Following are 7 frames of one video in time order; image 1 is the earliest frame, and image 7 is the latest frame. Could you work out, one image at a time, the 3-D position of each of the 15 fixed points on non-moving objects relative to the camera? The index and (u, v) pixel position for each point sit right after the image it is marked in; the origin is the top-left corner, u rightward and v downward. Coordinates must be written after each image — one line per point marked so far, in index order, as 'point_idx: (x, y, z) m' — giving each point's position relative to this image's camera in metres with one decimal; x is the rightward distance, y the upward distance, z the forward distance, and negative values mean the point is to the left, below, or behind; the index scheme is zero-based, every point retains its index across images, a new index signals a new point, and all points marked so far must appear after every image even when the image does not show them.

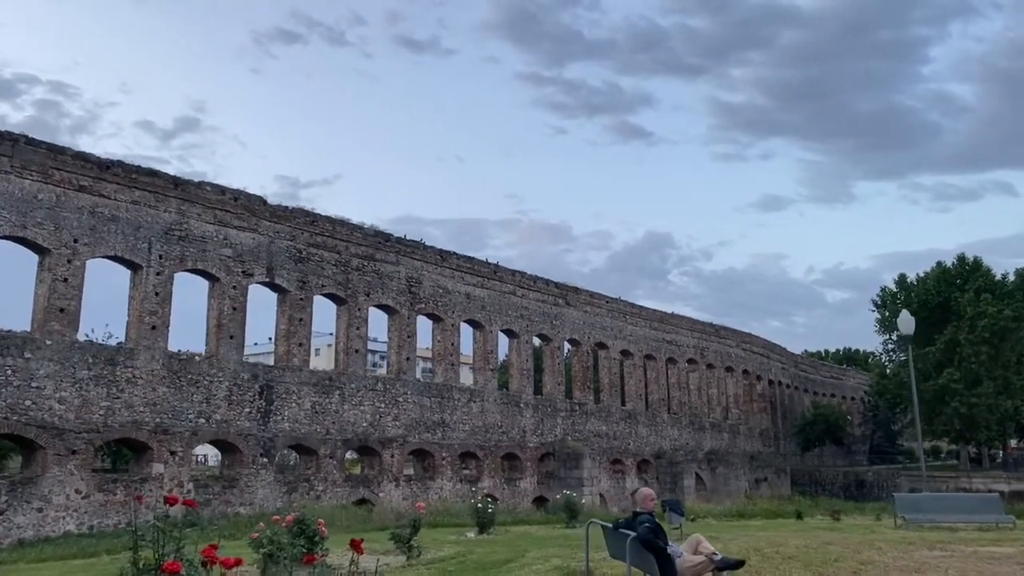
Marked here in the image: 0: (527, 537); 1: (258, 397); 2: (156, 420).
0: (+0.2, -4.3, +13.9) m
1: (-6.2, -2.7, +19.3) m
2: (-7.7, -2.9, +17.3) m
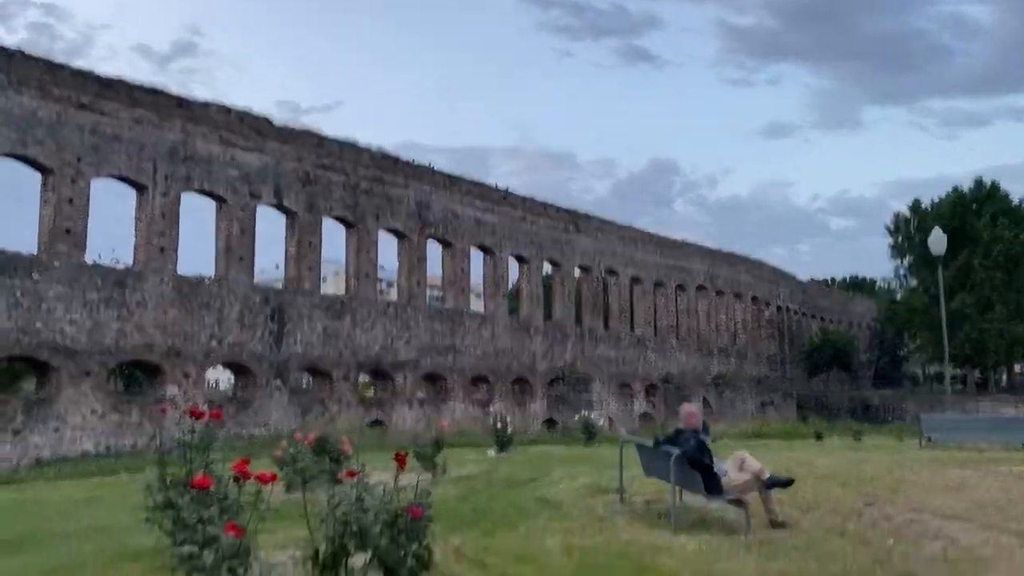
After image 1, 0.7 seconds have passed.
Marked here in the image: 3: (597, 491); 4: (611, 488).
0: (+0.6, -2.9, +13.8) m
1: (-5.8, -0.8, +19.0) m
2: (-7.3, -1.2, +17.0) m
3: (+0.9, -2.2, +8.8) m
4: (+1.1, -2.2, +9.0) m
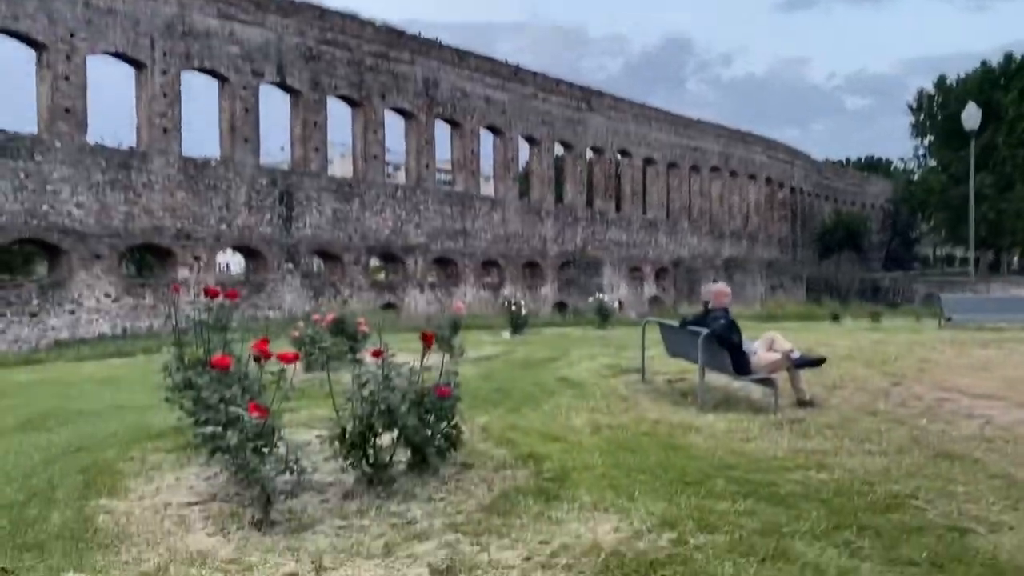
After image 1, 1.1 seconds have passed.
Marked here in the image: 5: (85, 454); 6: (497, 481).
0: (+0.9, -0.9, +13.8) m
1: (-5.5, +2.0, +18.7) m
2: (-7.0, +1.3, +16.8) m
3: (+1.1, -0.9, +8.7) m
4: (+1.3, -0.9, +8.9) m
5: (-2.8, -1.1, +5.3) m
6: (-0.1, -1.1, +4.5) m
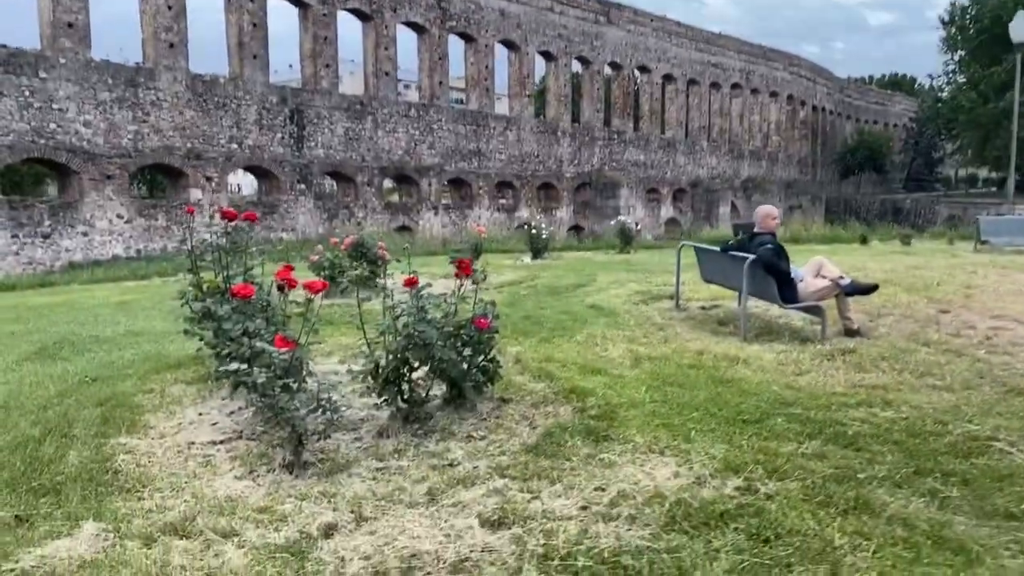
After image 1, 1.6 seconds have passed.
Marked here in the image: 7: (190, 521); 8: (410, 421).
0: (+1.2, +0.4, +13.4) m
1: (-5.0, +3.7, +18.1) m
2: (-6.6, +2.9, +16.3) m
3: (+1.4, -0.1, +8.4) m
4: (+1.6, -0.1, +8.5) m
5: (-2.5, -0.6, +5.0) m
6: (+0.1, -0.7, +4.2) m
7: (-1.1, -0.8, +2.9) m
8: (-0.5, -0.7, +4.0) m
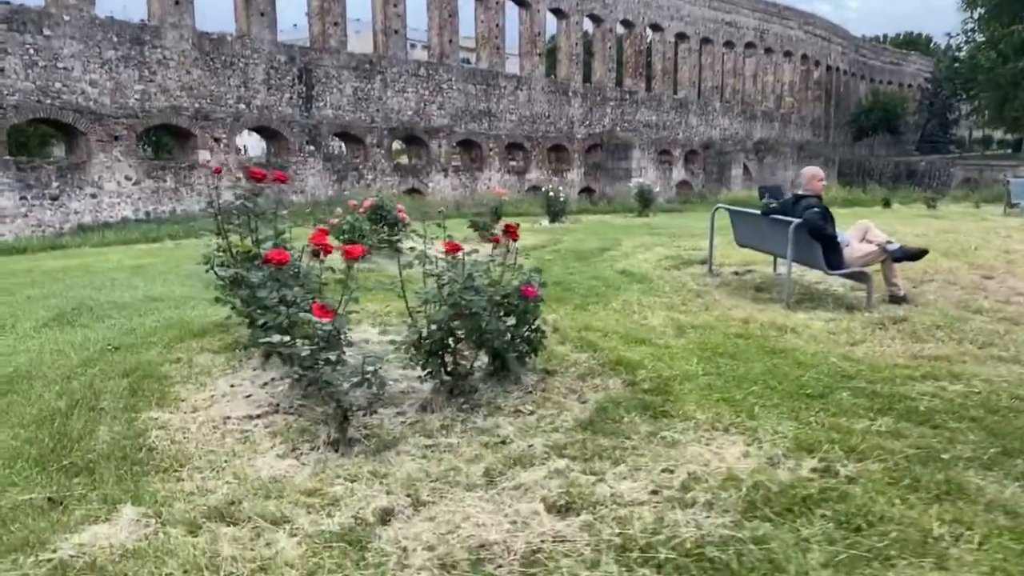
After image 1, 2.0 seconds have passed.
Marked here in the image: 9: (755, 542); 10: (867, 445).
0: (+1.5, +1.0, +13.1) m
1: (-4.7, +4.5, +17.7) m
2: (-6.3, +3.6, +16.0) m
3: (+1.7, +0.3, +8.1) m
4: (+1.9, +0.3, +8.3) m
5: (-2.3, -0.4, +4.8) m
6: (+0.4, -0.5, +4.0) m
7: (-0.9, -0.7, +2.7) m
8: (-0.3, -0.5, +3.8) m
9: (+0.7, -0.8, +2.5) m
10: (+1.4, -0.6, +3.2) m
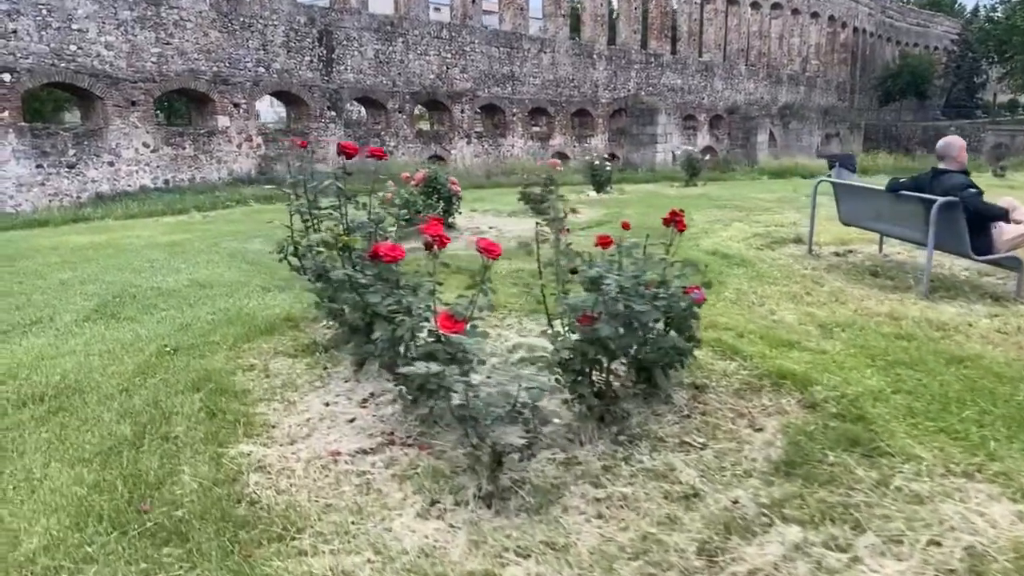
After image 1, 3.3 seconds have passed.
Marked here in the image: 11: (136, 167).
0: (+2.3, +1.4, +12.3) m
1: (-3.9, +5.1, +16.9) m
2: (-5.5, +4.1, +15.2) m
3: (+2.4, +0.4, +7.4) m
4: (+2.5, +0.5, +7.5) m
5: (-1.7, -0.4, +4.2) m
6: (+1.0, -0.5, +3.3) m
7: (-0.3, -0.8, +2.0) m
8: (+0.4, -0.5, +3.1) m
9: (+1.3, -0.8, +1.8) m
10: (+2.0, -0.7, +2.5) m
11: (-6.5, +2.1, +14.3) m
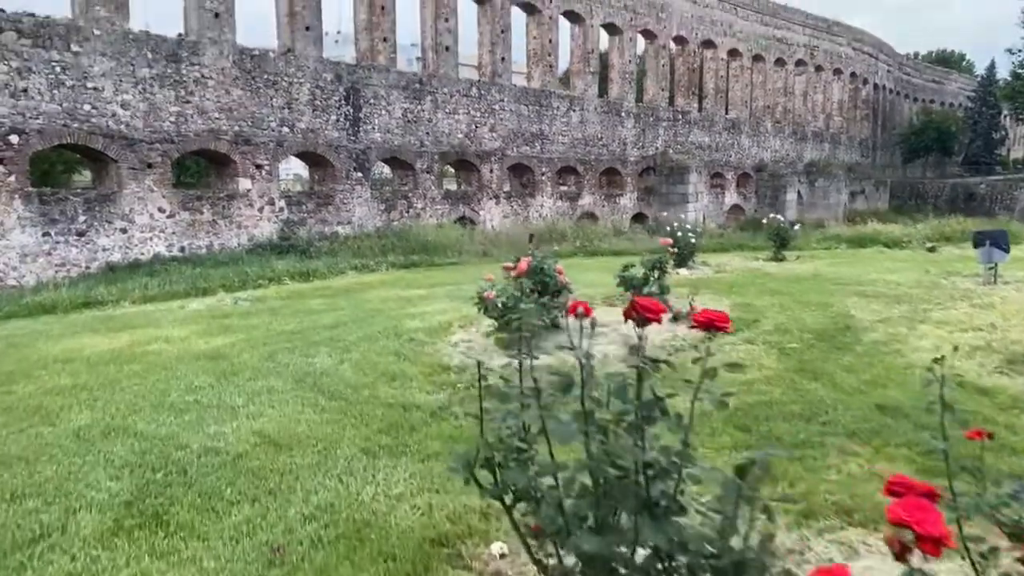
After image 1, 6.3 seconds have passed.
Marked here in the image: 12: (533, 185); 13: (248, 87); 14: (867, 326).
0: (+3.3, +0.1, +10.6) m
1: (-2.8, +3.5, +15.4) m
2: (-4.4, +2.7, +13.6) m
3: (+3.4, -0.5, +5.6) m
4: (+3.6, -0.5, +5.7) m
5: (-0.6, -1.1, +2.4) m
6: (+2.1, -1.2, +1.5) m
7: (+0.8, -1.4, +0.2) m
8: (+1.4, -1.2, +1.3) m
9: (+2.4, -1.4, -0.1) m
10: (+3.1, -1.3, +0.7) m
11: (-5.4, +0.7, +12.6) m
12: (+1.1, +2.5, +20.3) m
13: (-4.2, +3.5, +13.8) m
14: (+3.2, -0.3, +7.1) m
